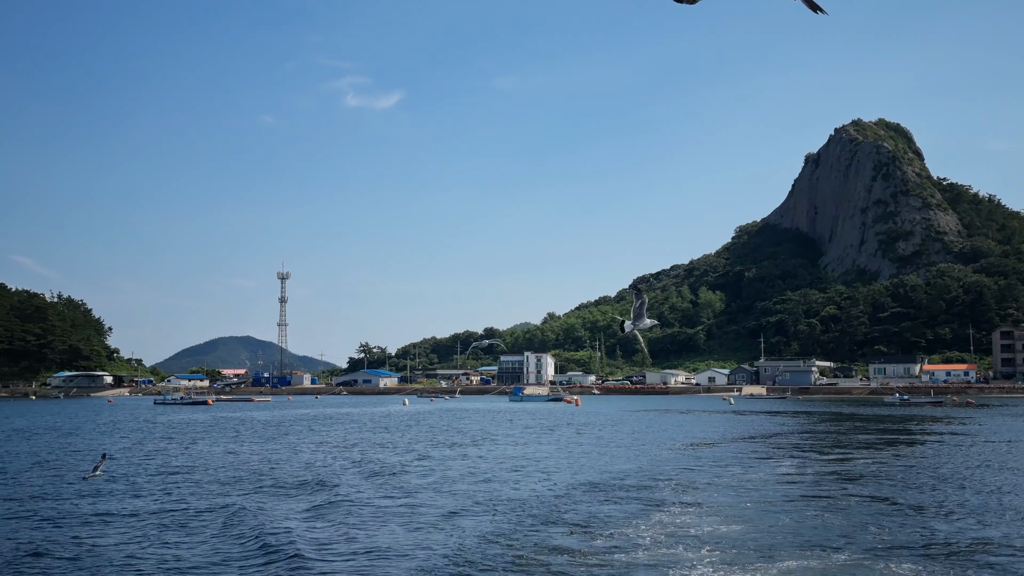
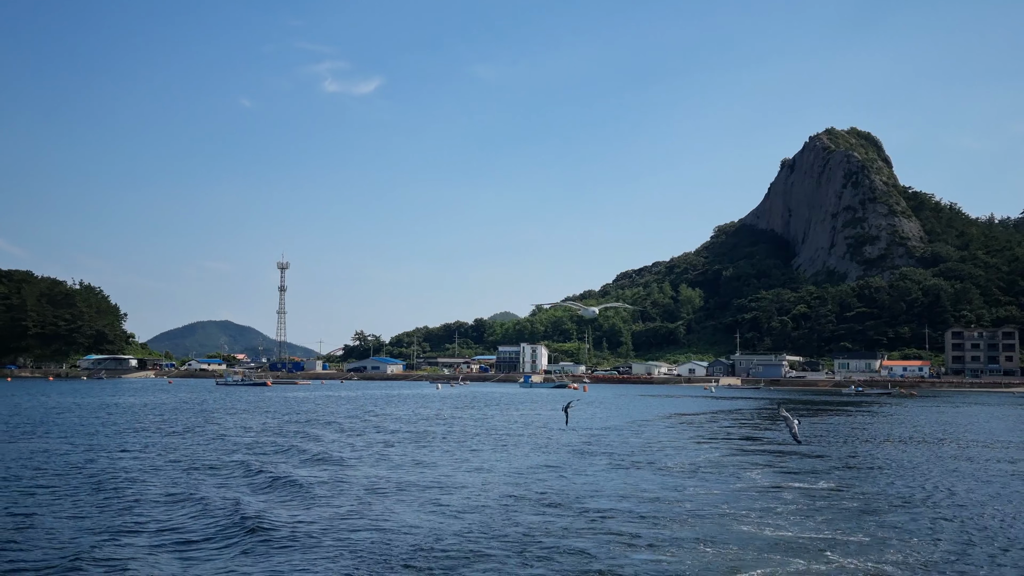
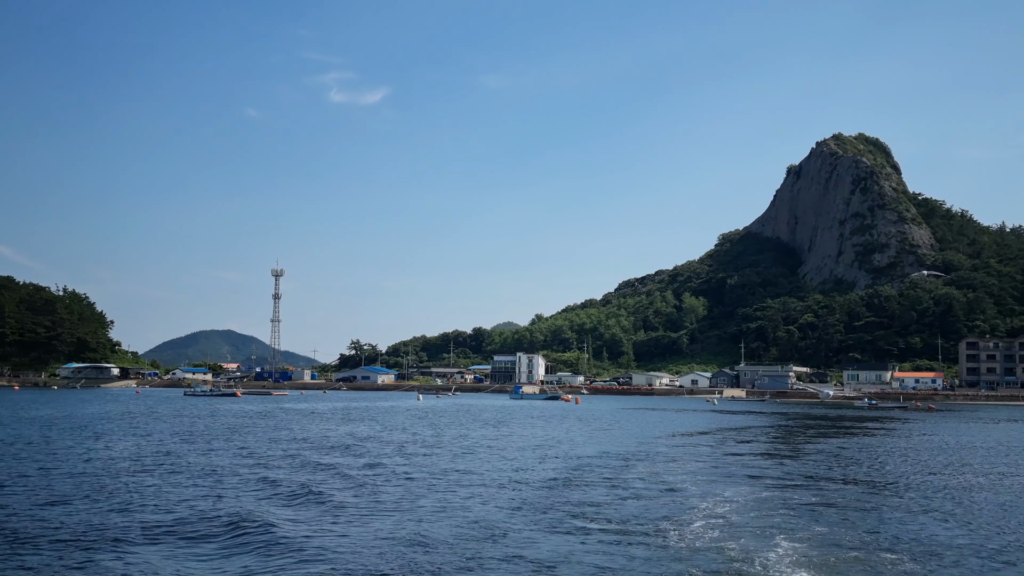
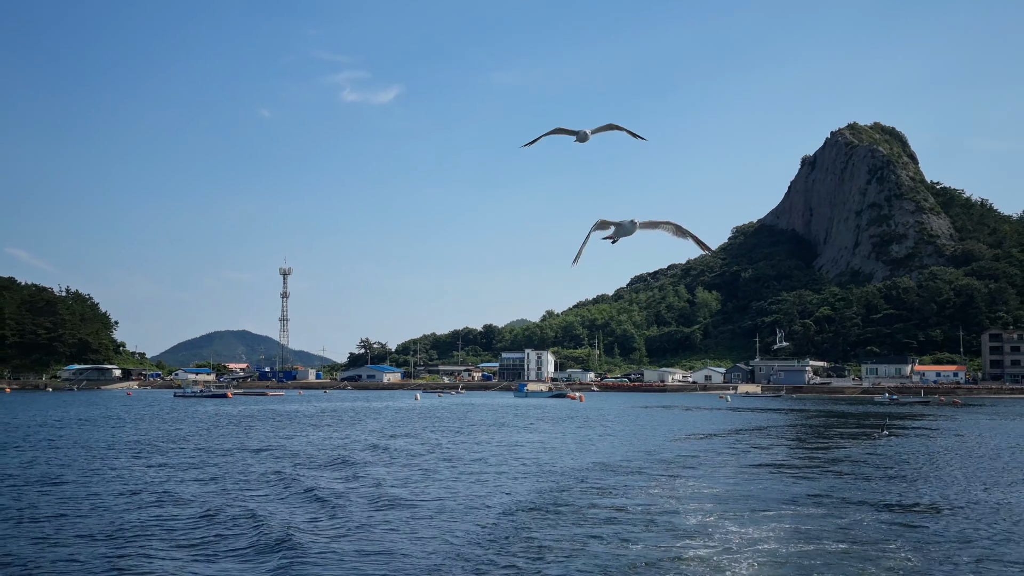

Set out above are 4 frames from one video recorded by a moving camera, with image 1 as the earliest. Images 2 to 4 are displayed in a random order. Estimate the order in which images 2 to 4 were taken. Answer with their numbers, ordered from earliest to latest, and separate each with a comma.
4, 3, 2
